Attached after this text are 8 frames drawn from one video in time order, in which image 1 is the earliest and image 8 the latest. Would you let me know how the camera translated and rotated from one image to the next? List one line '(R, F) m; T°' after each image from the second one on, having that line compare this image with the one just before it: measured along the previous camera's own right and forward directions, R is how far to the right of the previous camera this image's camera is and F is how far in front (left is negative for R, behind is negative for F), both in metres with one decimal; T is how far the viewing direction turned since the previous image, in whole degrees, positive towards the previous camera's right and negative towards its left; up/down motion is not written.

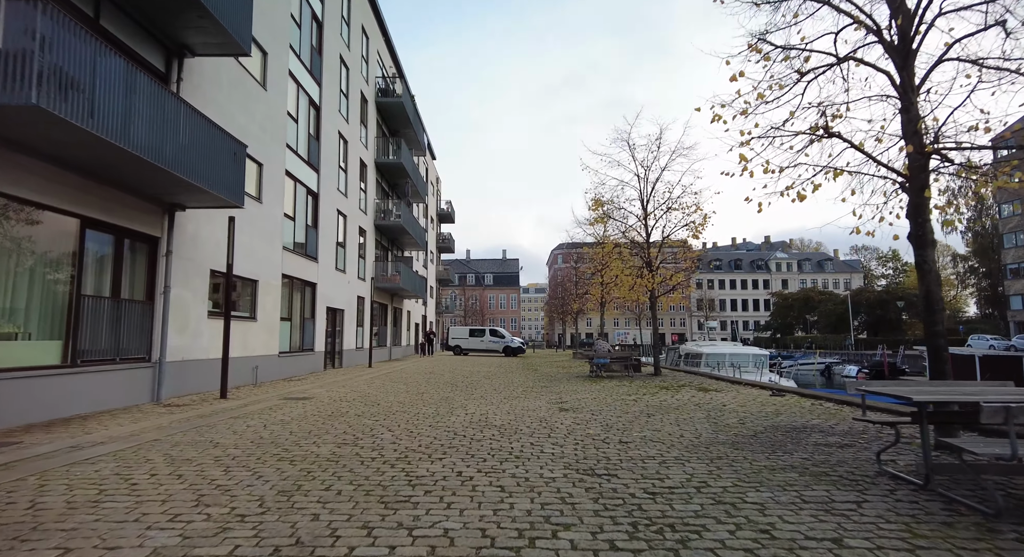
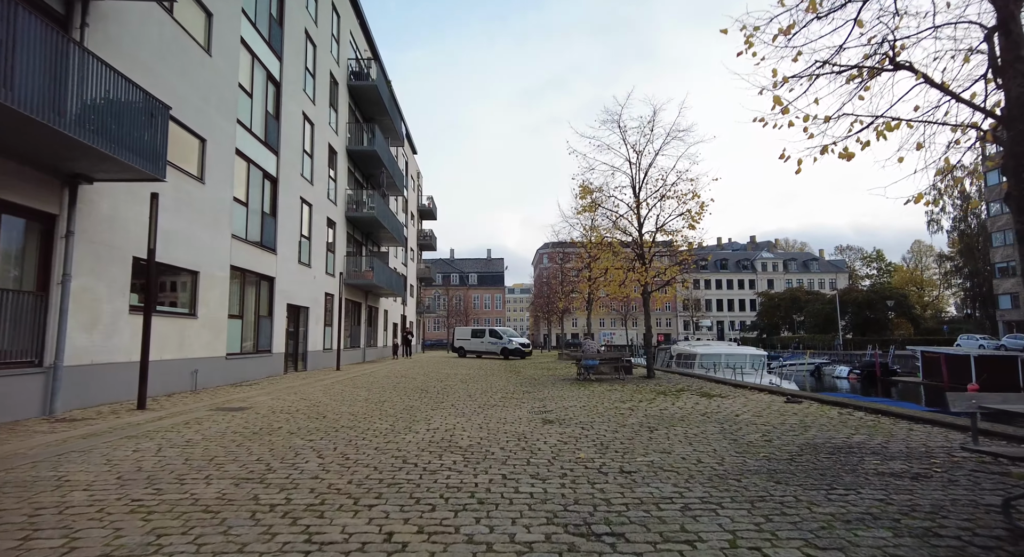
(+0.2, +1.6) m; +2°
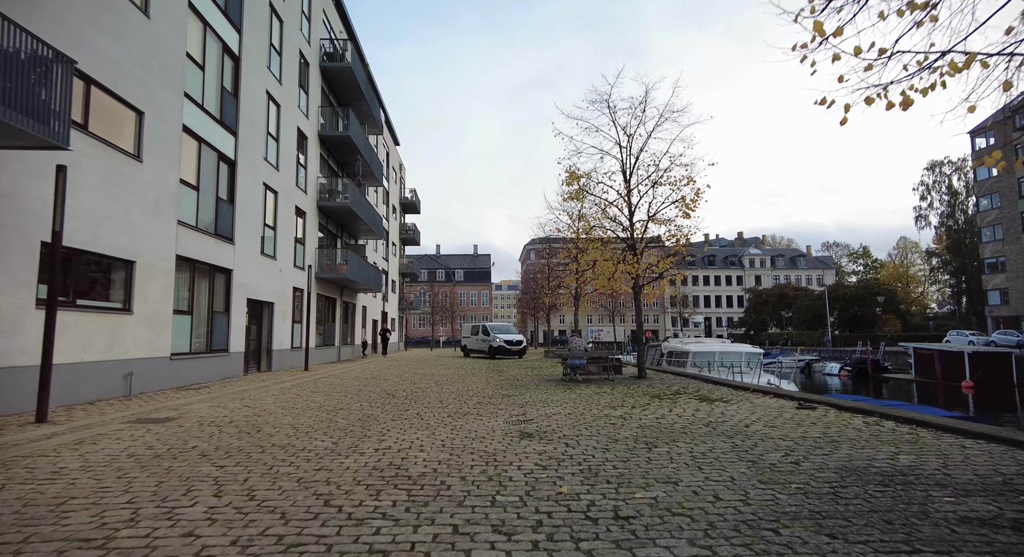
(+0.2, +1.3) m; +1°
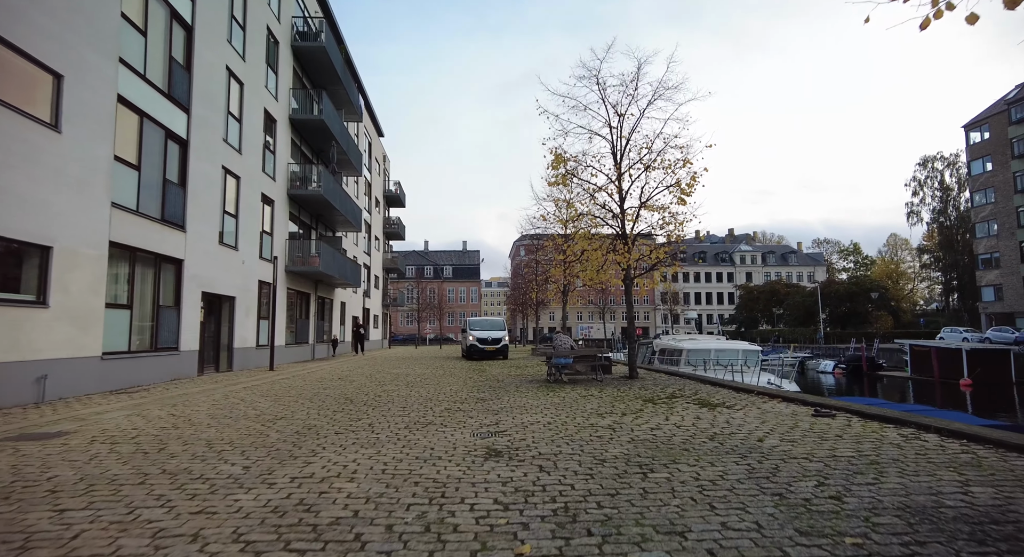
(+0.3, +1.3) m; +1°
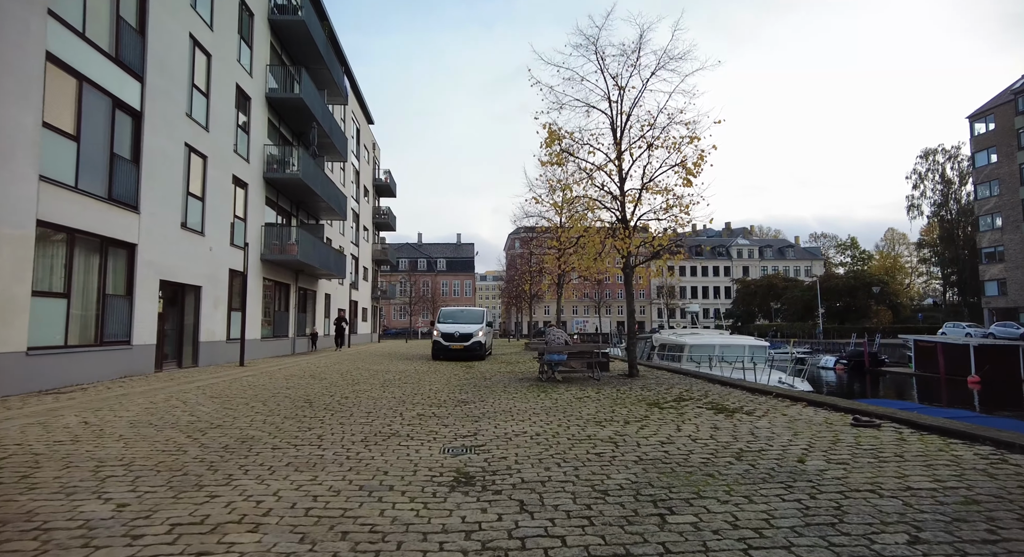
(+0.2, +1.3) m; 0°
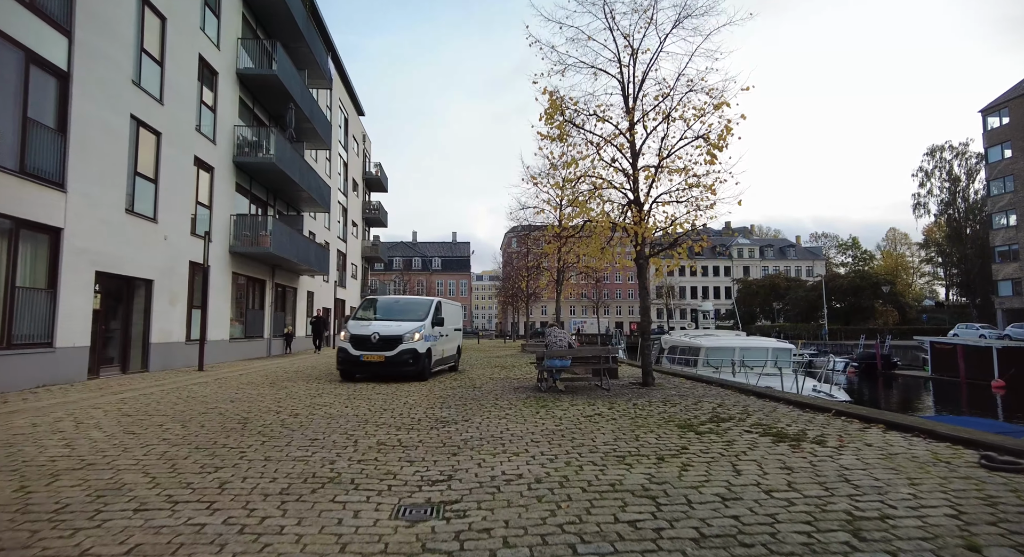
(+0.1, +1.8) m; 0°
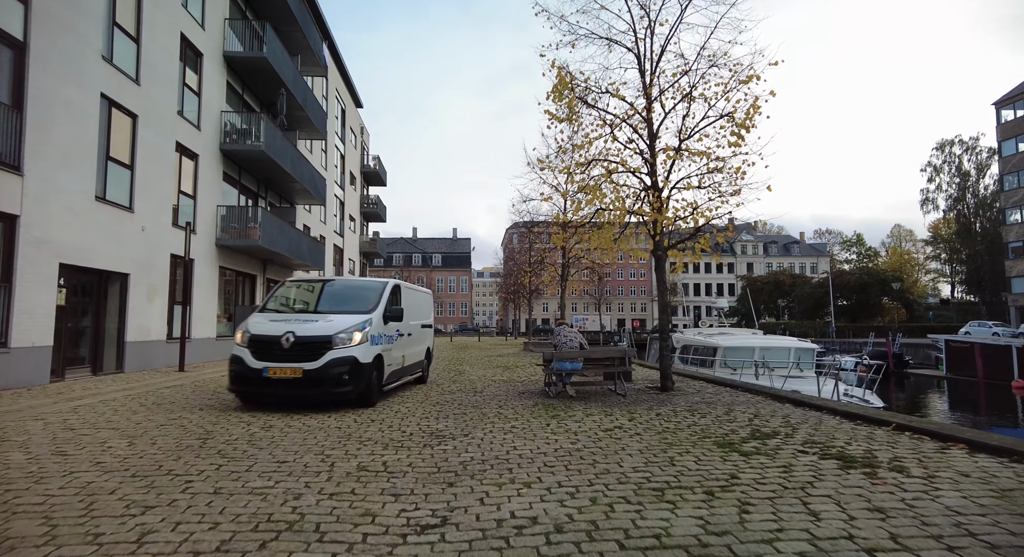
(-0.1, +1.0) m; 0°
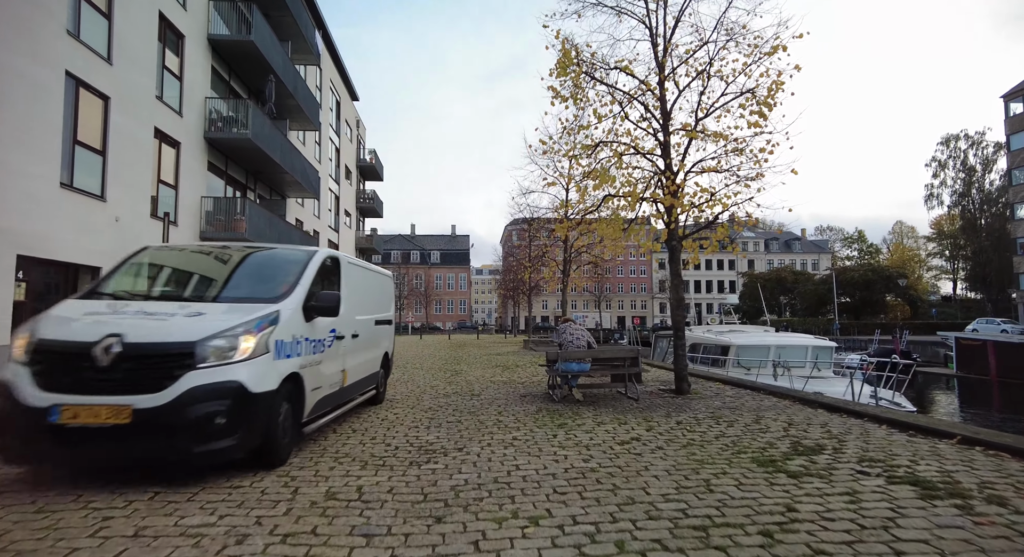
(0.0, +0.9) m; 0°
